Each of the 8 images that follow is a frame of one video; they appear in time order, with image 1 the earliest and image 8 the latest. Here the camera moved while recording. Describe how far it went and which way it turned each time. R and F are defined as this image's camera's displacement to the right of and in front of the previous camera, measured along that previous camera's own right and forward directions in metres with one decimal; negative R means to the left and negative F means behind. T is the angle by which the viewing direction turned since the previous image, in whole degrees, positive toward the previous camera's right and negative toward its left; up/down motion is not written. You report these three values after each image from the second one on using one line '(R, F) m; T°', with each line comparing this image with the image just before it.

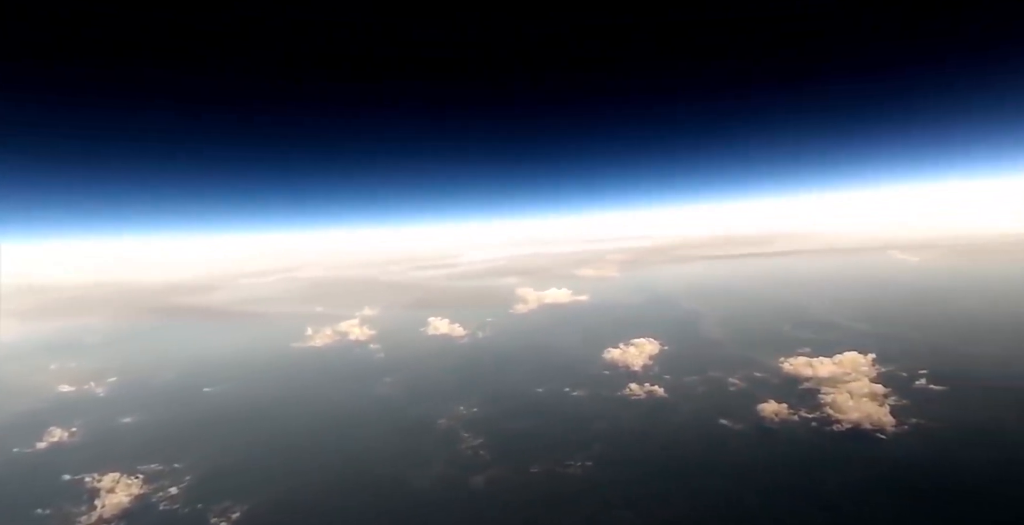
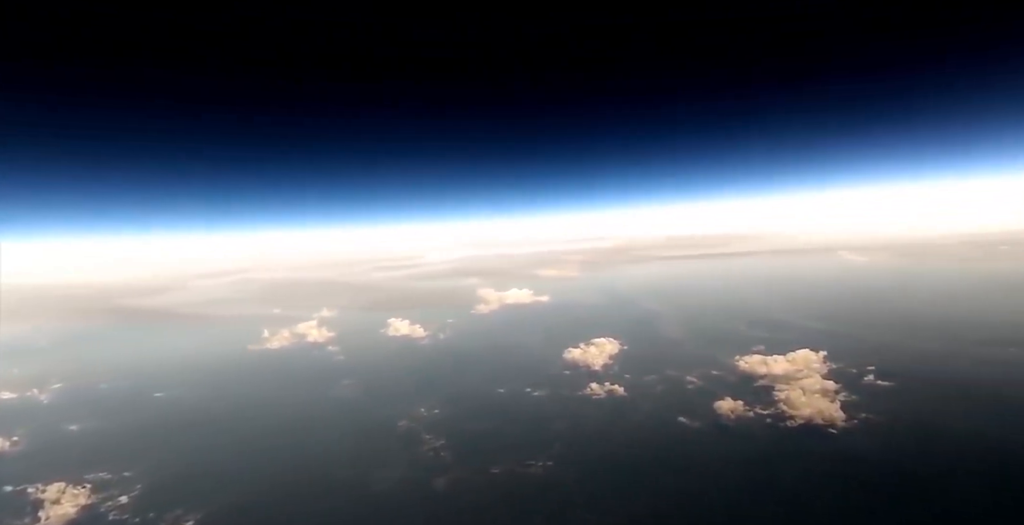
(+0.7, +0.2) m; +3°
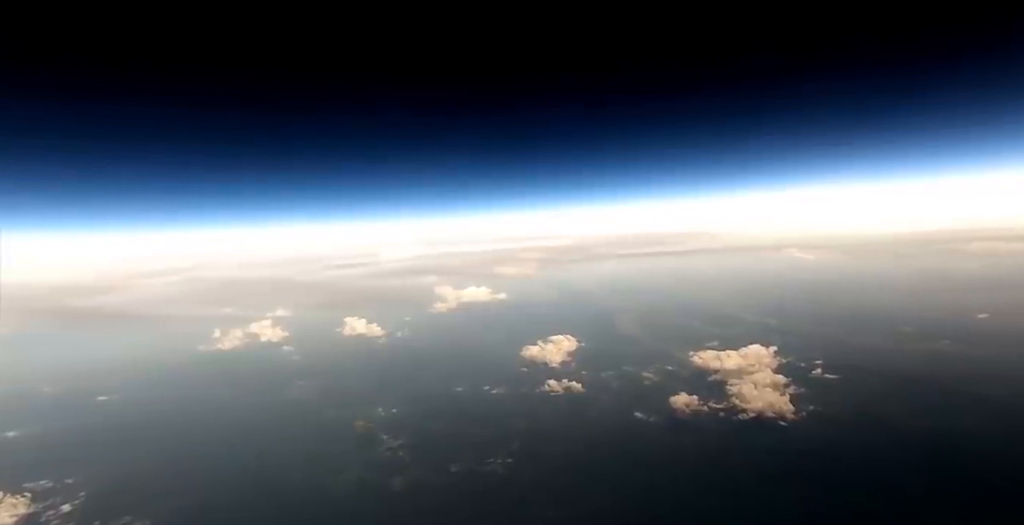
(+0.8, +0.1) m; +3°
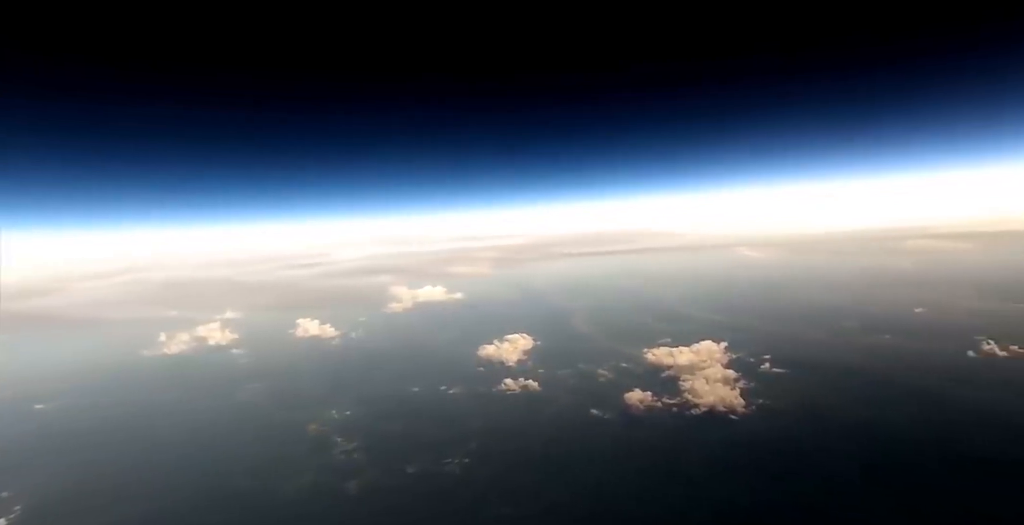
(+0.8, +0.1) m; +3°
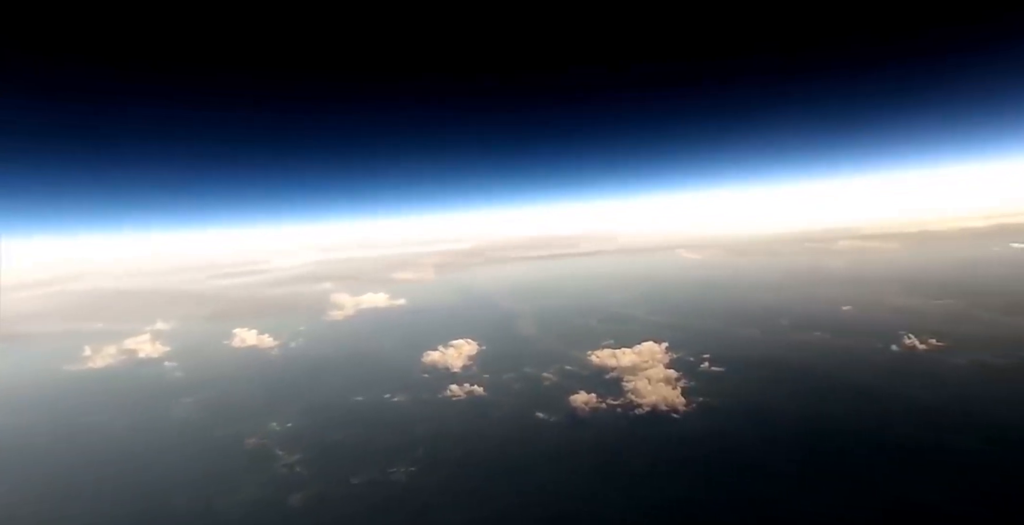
(+1.1, +0.1) m; +4°
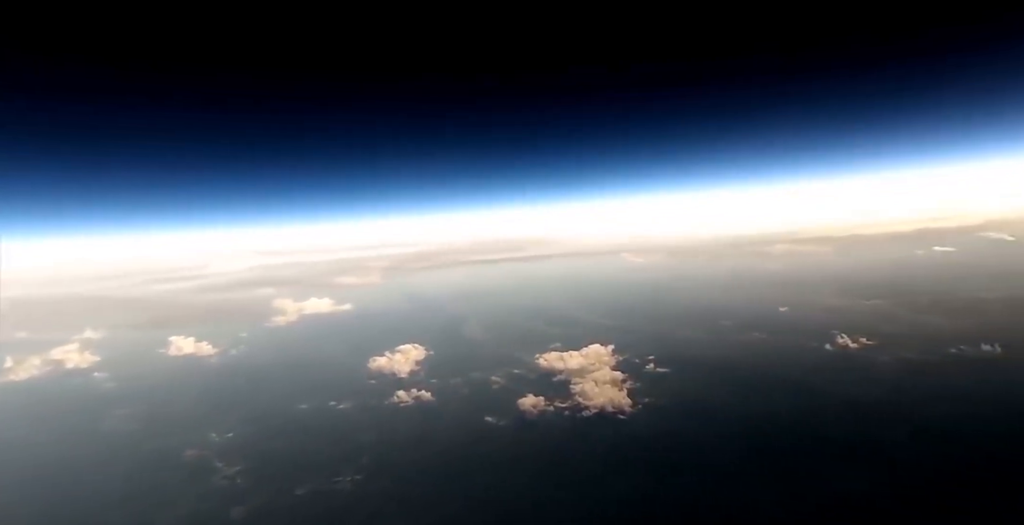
(+1.0, 0.0) m; +3°
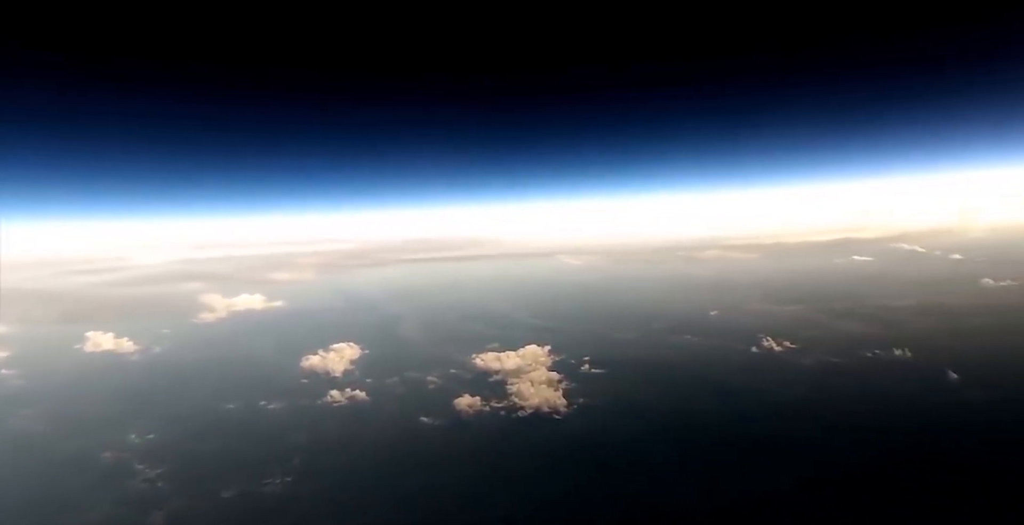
(+1.1, -0.1) m; +4°
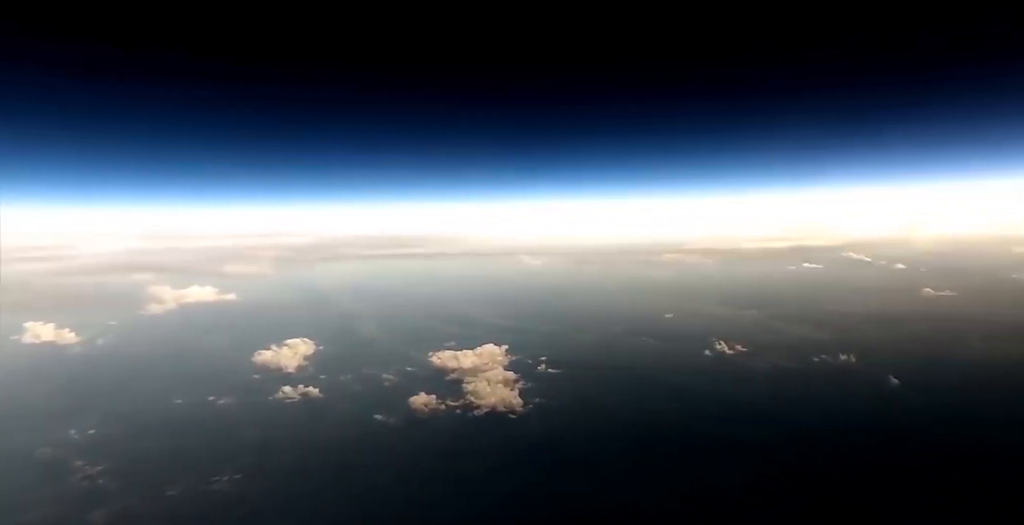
(+0.7, -0.1) m; +3°
